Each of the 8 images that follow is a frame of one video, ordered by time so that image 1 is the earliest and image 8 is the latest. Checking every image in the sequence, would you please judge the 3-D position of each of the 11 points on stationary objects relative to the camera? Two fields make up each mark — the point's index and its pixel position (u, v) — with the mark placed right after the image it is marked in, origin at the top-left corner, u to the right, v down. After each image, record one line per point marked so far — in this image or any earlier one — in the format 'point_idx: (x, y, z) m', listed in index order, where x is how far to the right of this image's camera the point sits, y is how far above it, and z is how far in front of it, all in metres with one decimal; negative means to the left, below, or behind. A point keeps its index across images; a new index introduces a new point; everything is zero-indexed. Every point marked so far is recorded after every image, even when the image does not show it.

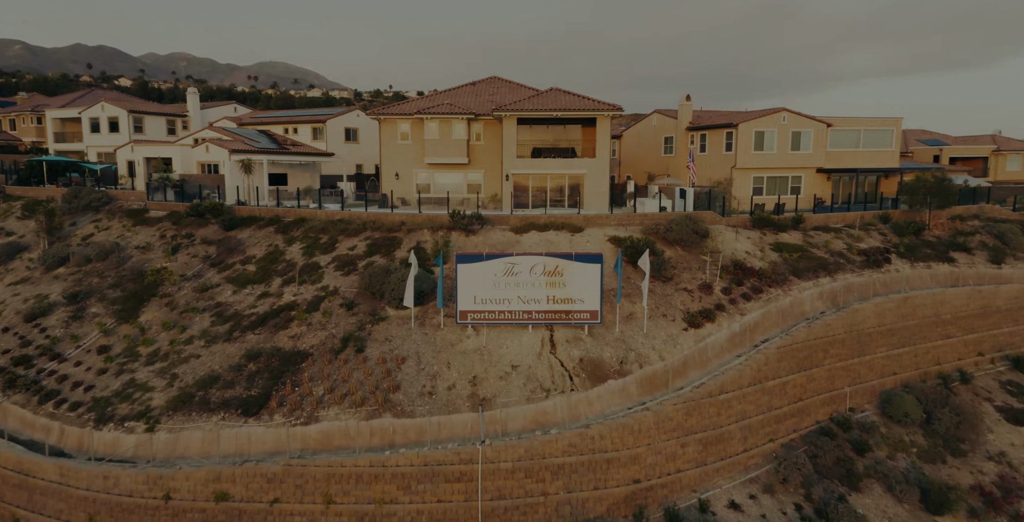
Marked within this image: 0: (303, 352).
0: (-7.4, -3.2, +19.0) m
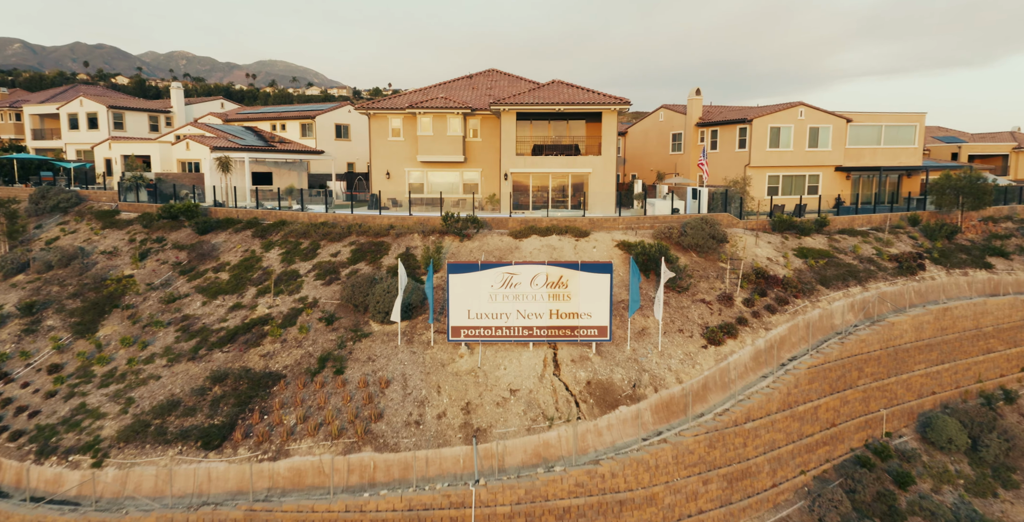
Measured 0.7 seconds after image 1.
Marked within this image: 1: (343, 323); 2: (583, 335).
0: (-7.4, -3.5, +16.9) m
1: (-5.8, -2.2, +18.6) m
2: (+2.2, -2.4, +17.2) m
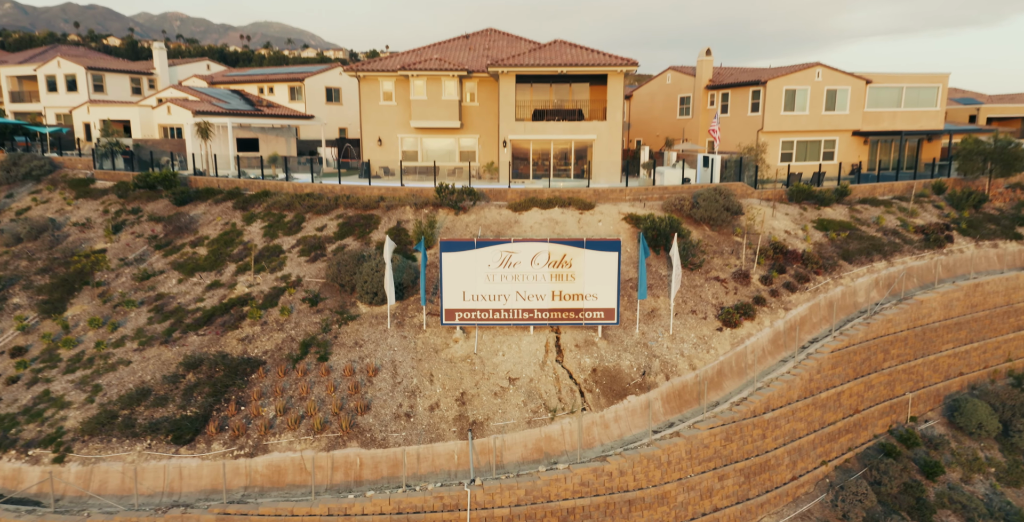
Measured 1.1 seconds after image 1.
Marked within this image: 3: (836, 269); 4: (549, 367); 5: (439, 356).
0: (-7.4, -2.9, +15.6) m
1: (-5.8, -1.4, +17.2) m
2: (+2.2, -1.7, +15.8) m
3: (+11.9, -0.3, +19.9) m
4: (+1.0, -2.9, +15.0) m
5: (-2.0, -2.7, +15.3) m
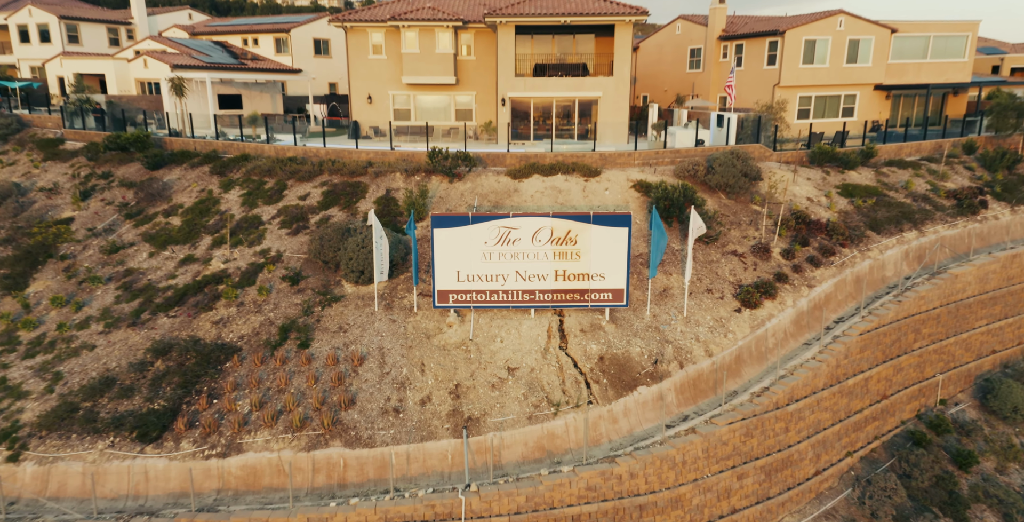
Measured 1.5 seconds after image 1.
0: (-7.5, -2.2, +14.2) m
1: (-5.8, -0.6, +15.8) m
2: (+2.2, -1.0, +14.4) m
3: (+11.9, +0.7, +18.3) m
4: (+1.0, -2.4, +13.6) m
5: (-2.1, -2.1, +13.9) m
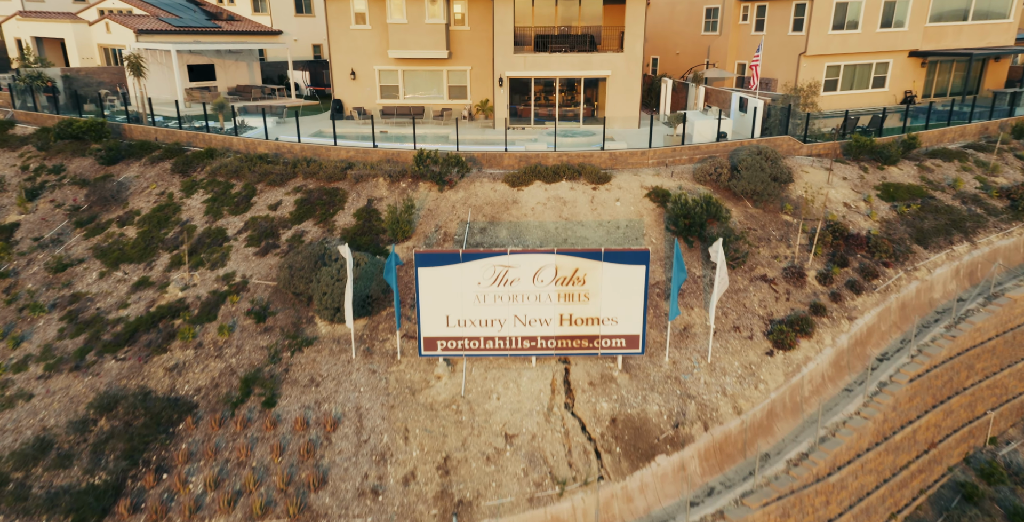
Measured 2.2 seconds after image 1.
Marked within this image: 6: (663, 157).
0: (-7.5, -3.2, +12.3) m
1: (-5.9, -1.5, +13.7) m
2: (+2.1, -2.0, +12.3) m
3: (+11.8, +0.1, +16.2) m
4: (+0.9, -3.3, +11.7) m
5: (-2.1, -3.1, +12.0) m
6: (+5.2, +3.5, +18.5) m
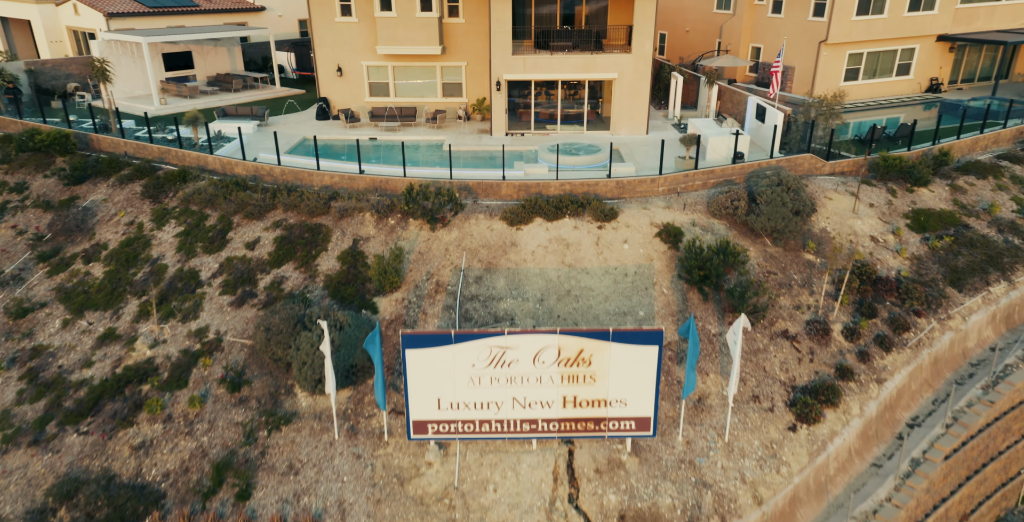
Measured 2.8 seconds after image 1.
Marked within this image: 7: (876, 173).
0: (-7.5, -4.8, +11.2) m
1: (-5.9, -3.0, +12.5) m
2: (+2.1, -3.5, +11.2) m
3: (+11.8, -1.2, +14.9) m
4: (+0.9, -4.9, +10.7) m
5: (-2.1, -4.6, +10.9) m
6: (+5.1, +2.4, +16.9) m
7: (+12.7, +3.0, +18.8) m
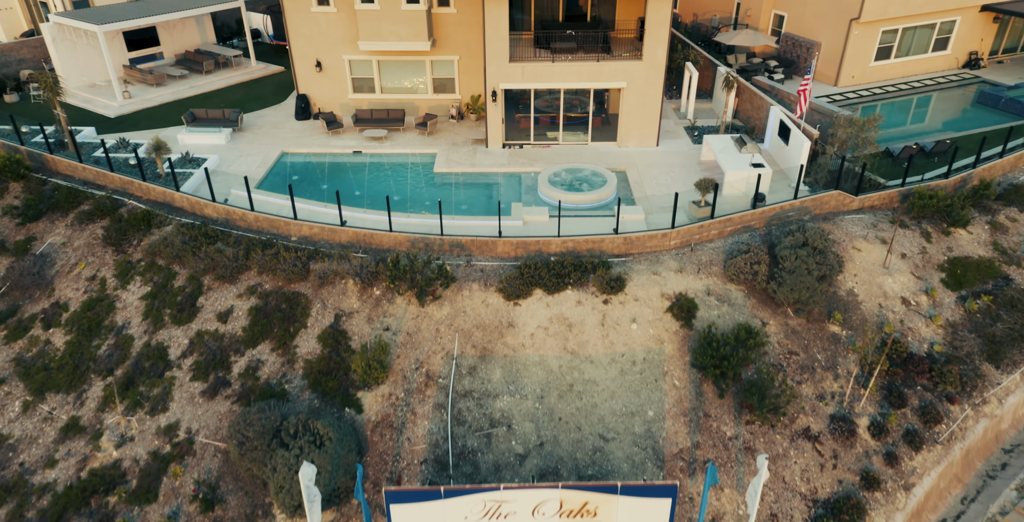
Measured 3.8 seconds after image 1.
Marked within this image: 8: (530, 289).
0: (-7.6, -7.2, +10.5) m
1: (-6.0, -5.2, +11.5) m
2: (+2.0, -5.9, +10.3) m
3: (+11.7, -3.1, +13.6) m
4: (+0.9, -7.4, +9.9) m
5: (-2.2, -7.1, +10.1) m
6: (+5.0, +0.6, +15.3) m
7: (+12.6, +1.5, +17.1) m
8: (+0.5, -0.7, +13.9) m
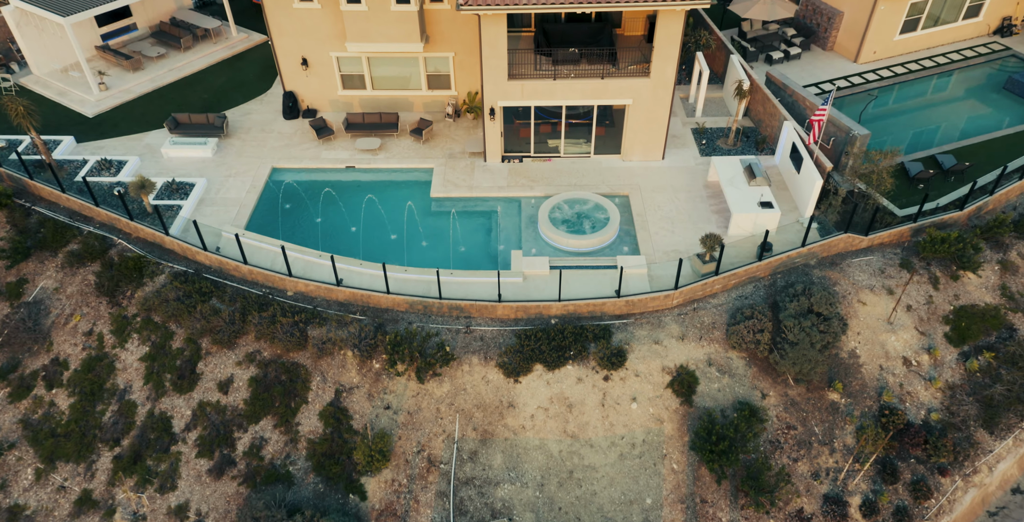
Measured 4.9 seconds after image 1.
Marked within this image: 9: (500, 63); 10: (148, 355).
0: (-7.6, -9.5, +11.3) m
1: (-6.0, -7.4, +12.1) m
2: (+2.1, -8.2, +10.9) m
3: (+11.8, -5.0, +13.9) m
4: (+0.9, -9.8, +10.8) m
5: (-2.1, -9.5, +10.9) m
6: (+5.0, -1.0, +15.0) m
7: (+12.6, +0.1, +16.7) m
8: (+0.5, -2.6, +13.8) m
9: (-0.4, +7.2, +18.7) m
10: (-10.3, -2.6, +15.3) m
